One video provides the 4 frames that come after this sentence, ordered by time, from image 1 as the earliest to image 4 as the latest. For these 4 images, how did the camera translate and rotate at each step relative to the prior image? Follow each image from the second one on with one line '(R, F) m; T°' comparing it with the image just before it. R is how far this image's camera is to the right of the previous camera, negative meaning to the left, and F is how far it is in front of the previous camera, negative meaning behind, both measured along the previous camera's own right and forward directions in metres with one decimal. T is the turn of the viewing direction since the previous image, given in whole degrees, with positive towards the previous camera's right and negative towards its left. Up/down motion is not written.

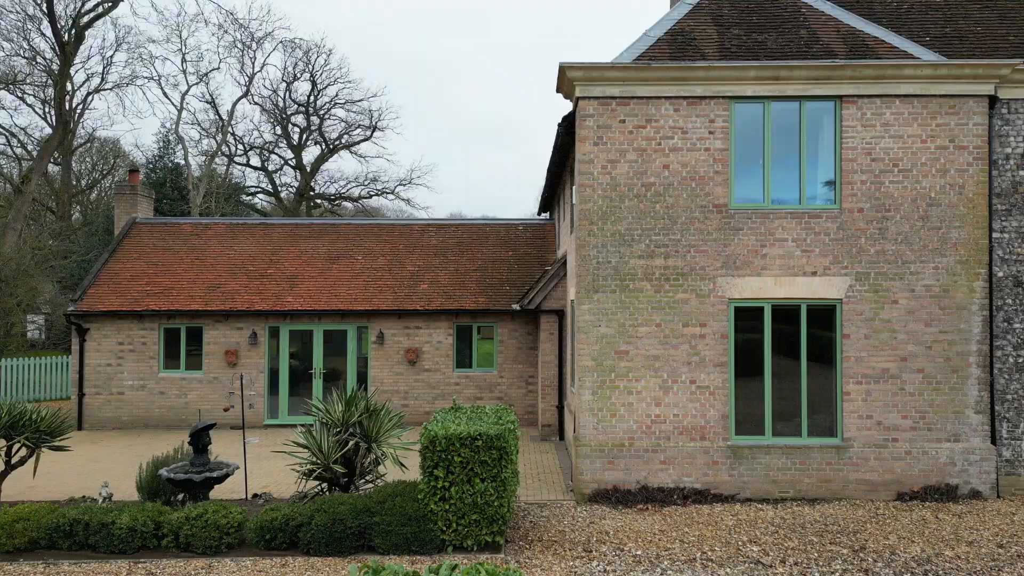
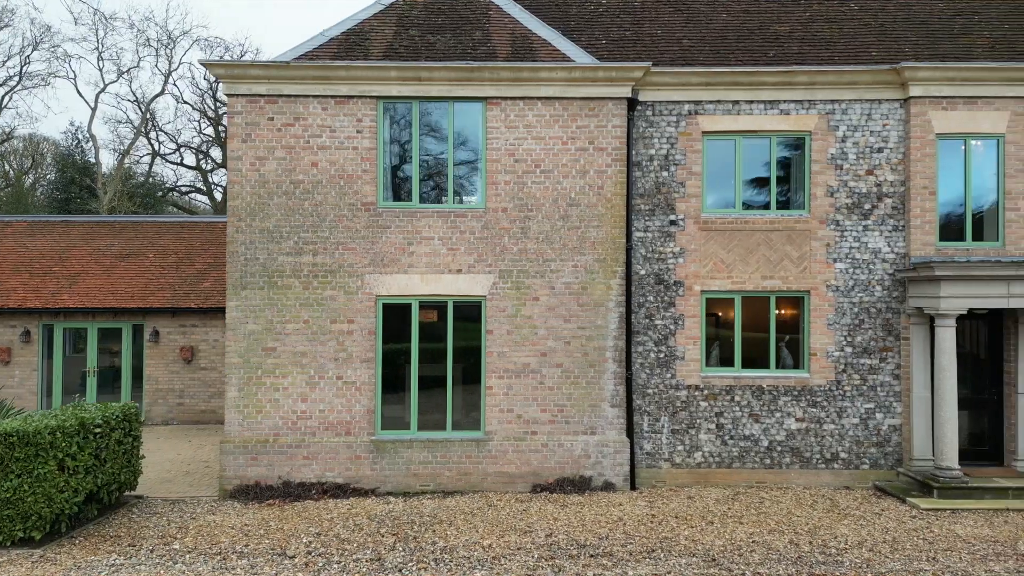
(+3.7, -0.2) m; +2°
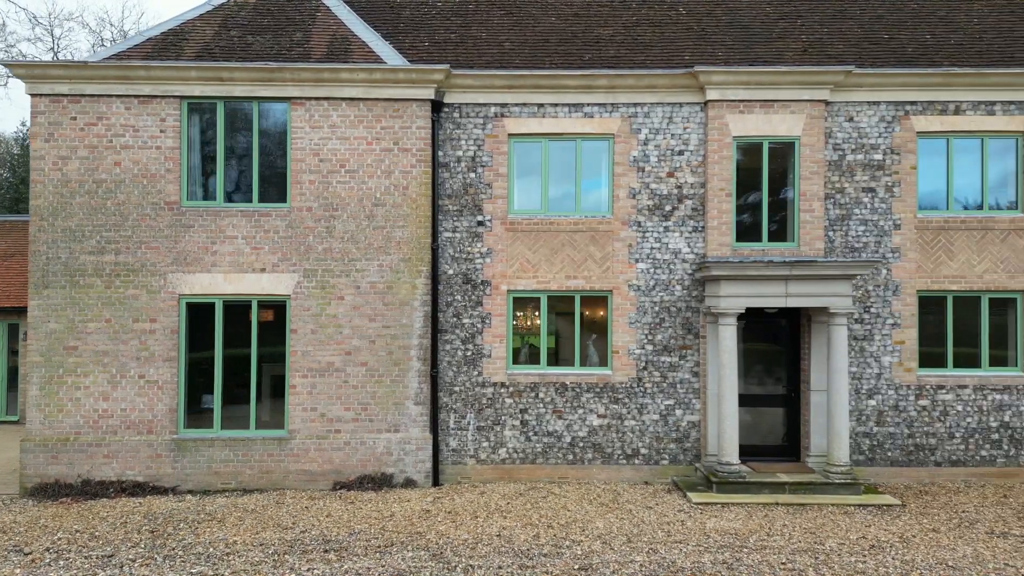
(+2.1, -0.1) m; +1°
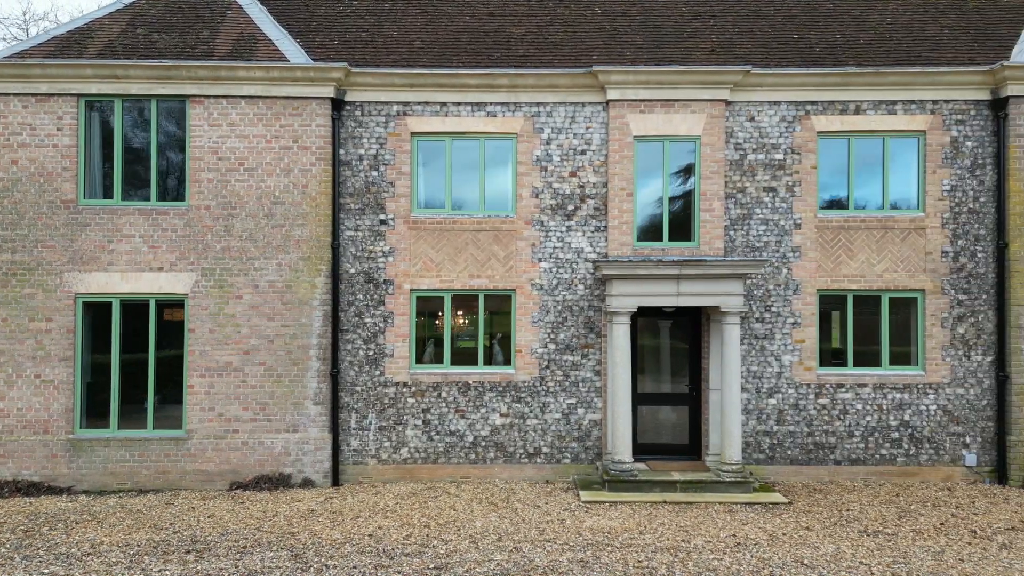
(+1.1, 0.0) m; +1°
